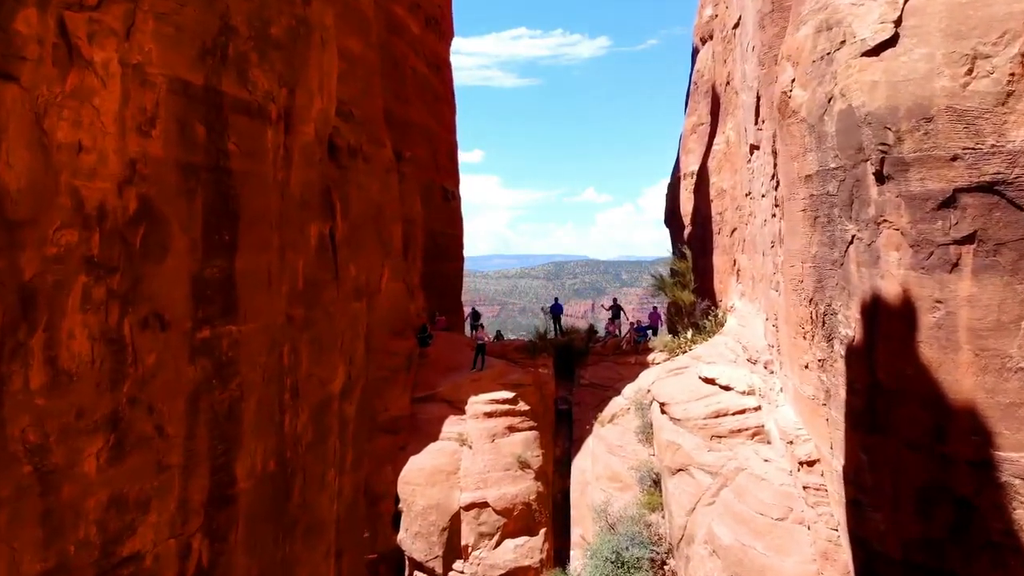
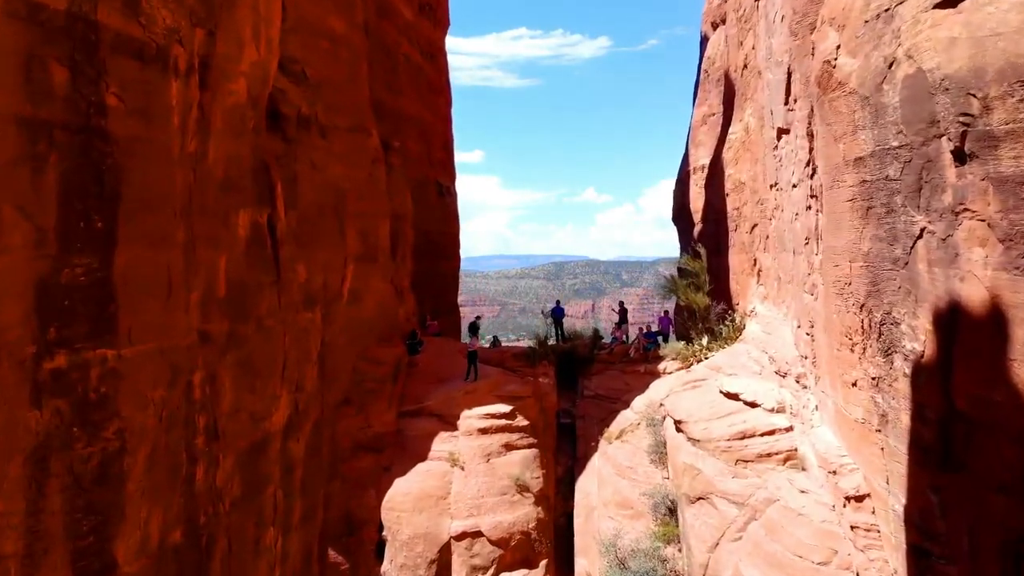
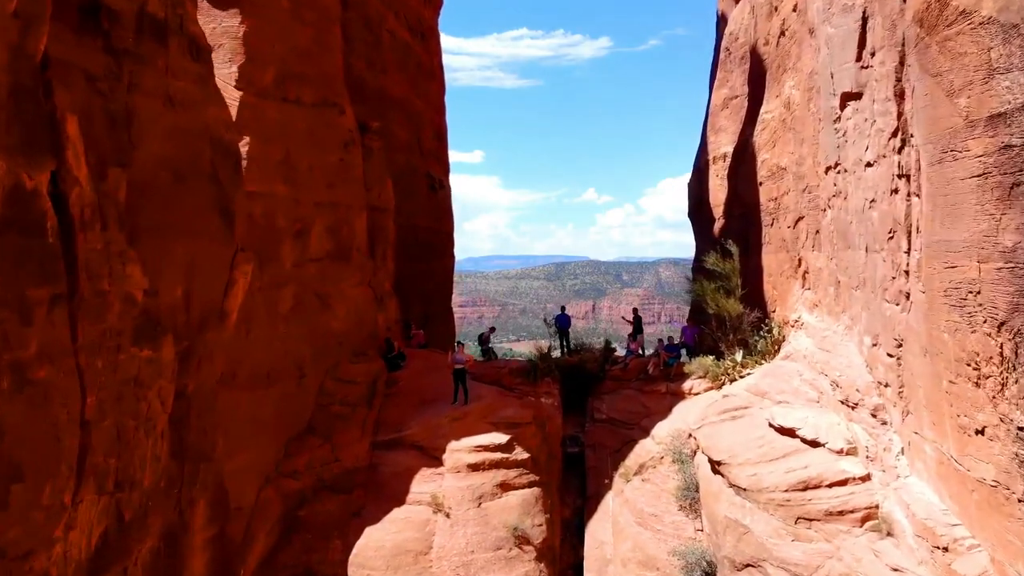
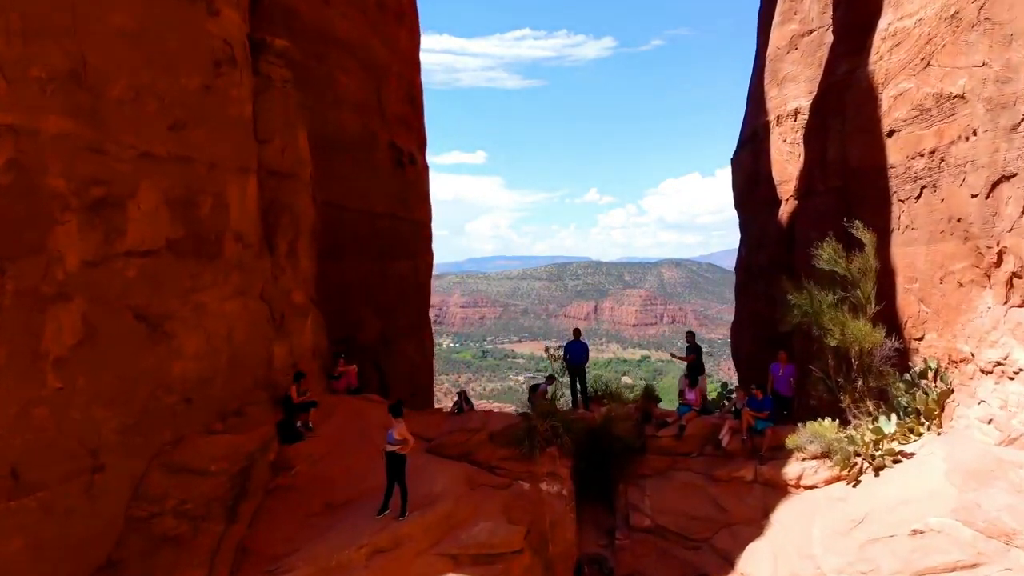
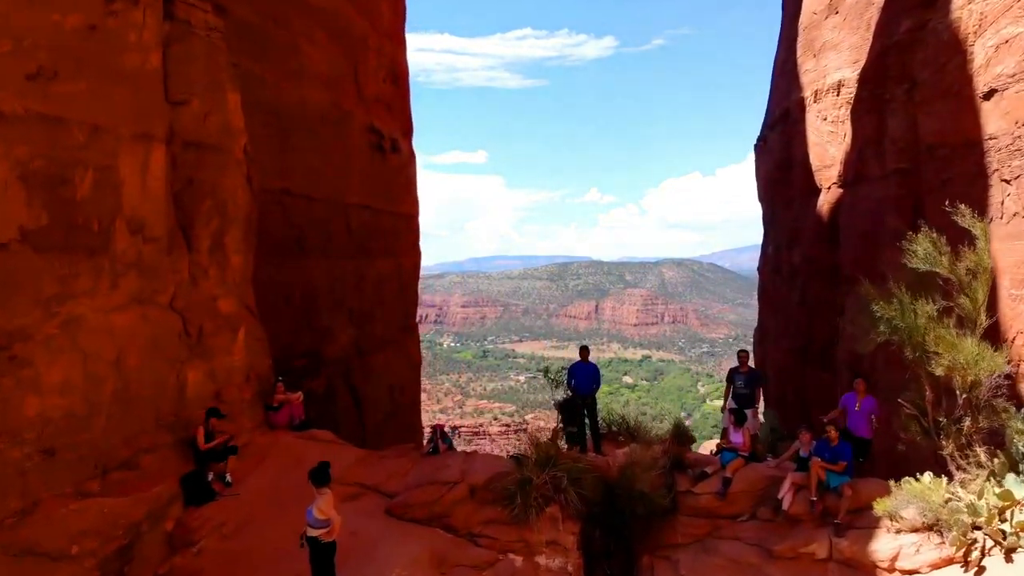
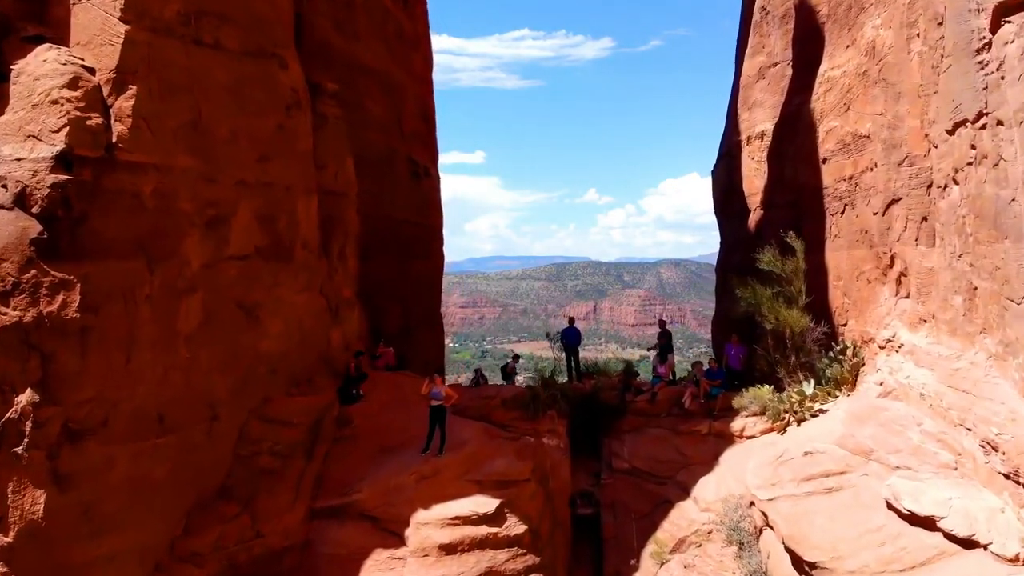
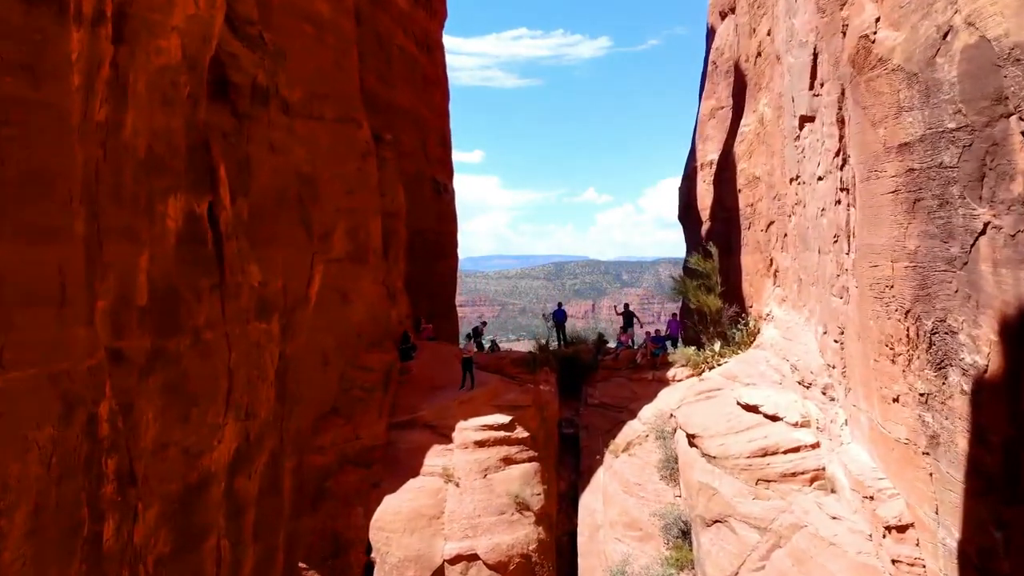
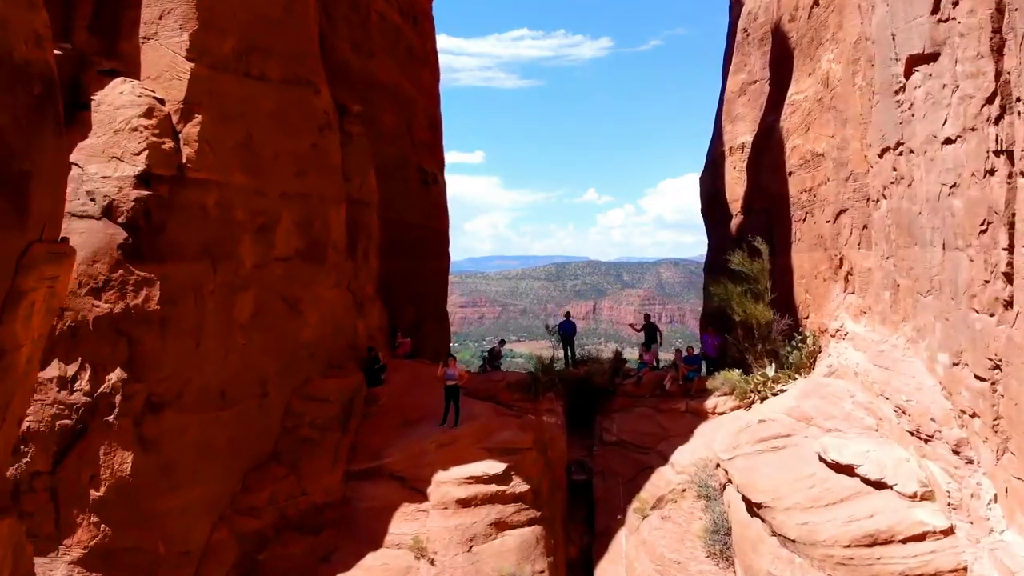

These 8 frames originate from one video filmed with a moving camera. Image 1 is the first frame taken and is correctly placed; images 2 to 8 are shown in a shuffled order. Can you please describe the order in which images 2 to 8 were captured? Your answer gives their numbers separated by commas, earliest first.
2, 7, 3, 8, 6, 4, 5
